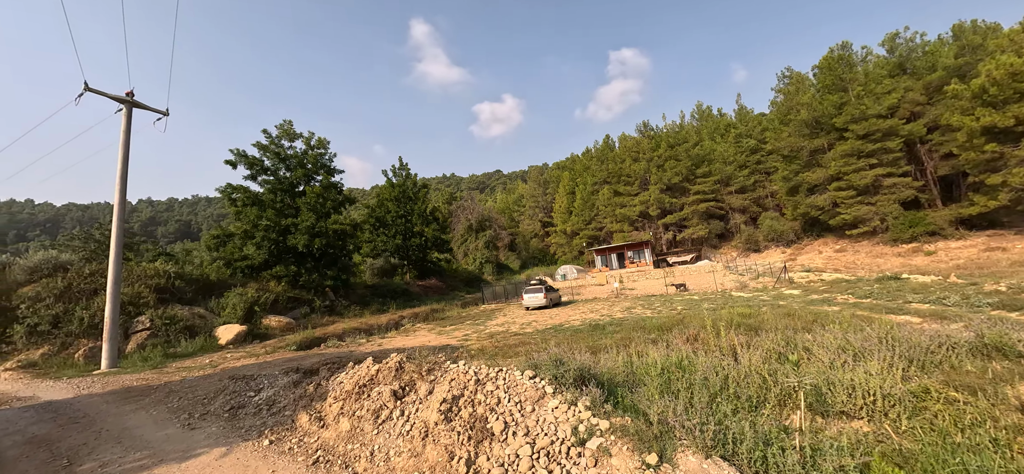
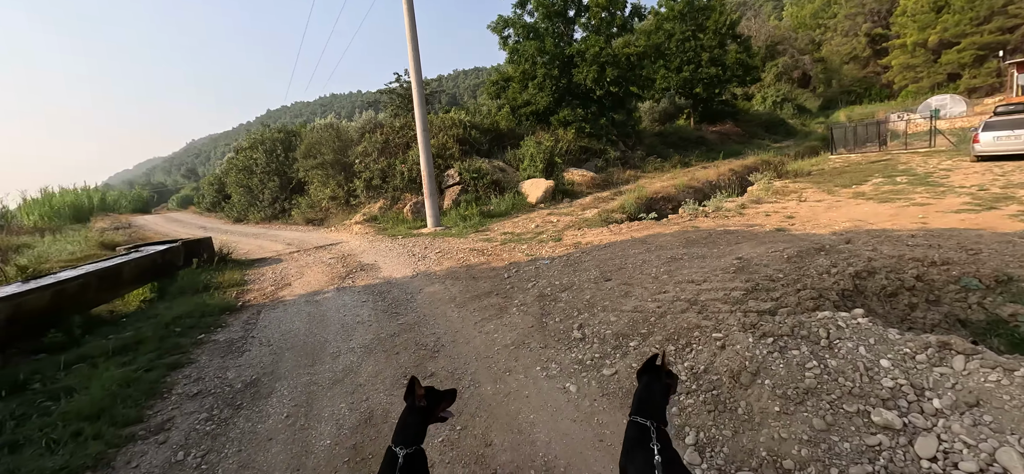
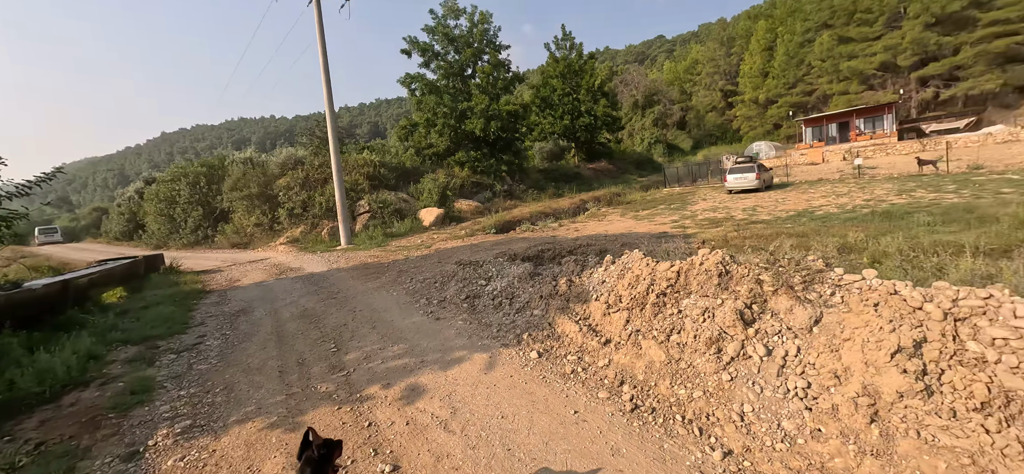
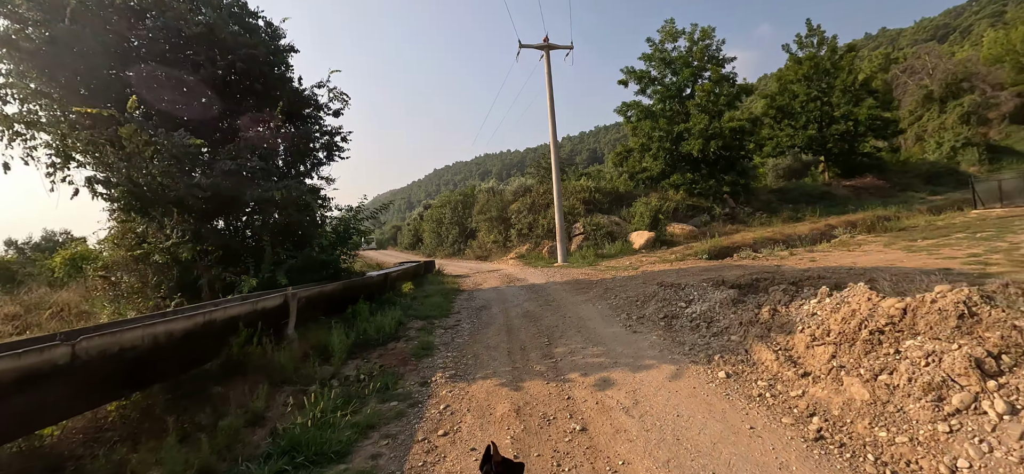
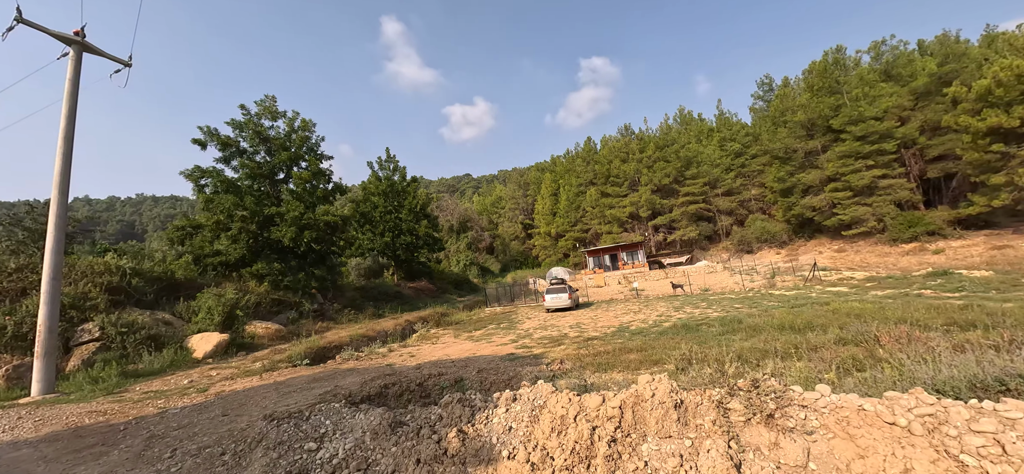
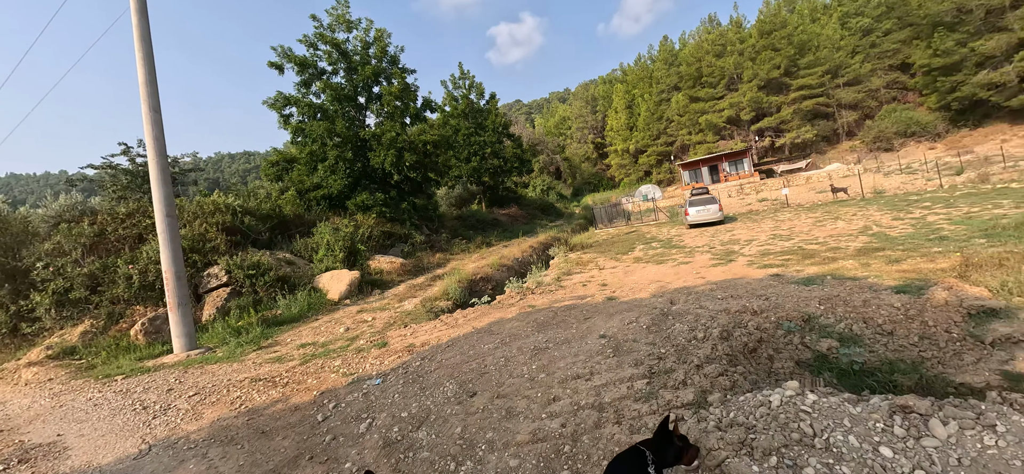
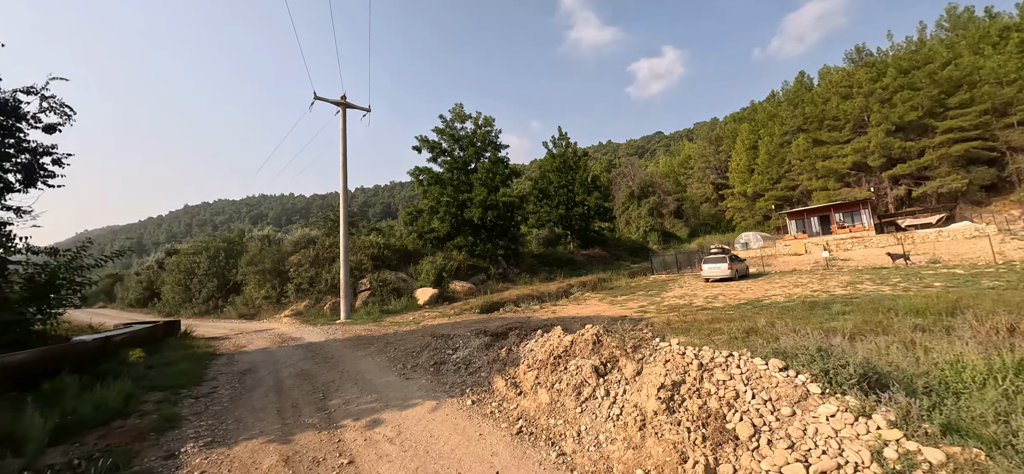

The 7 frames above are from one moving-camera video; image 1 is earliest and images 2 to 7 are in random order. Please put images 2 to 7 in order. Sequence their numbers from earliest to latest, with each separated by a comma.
7, 4, 3, 5, 2, 6
